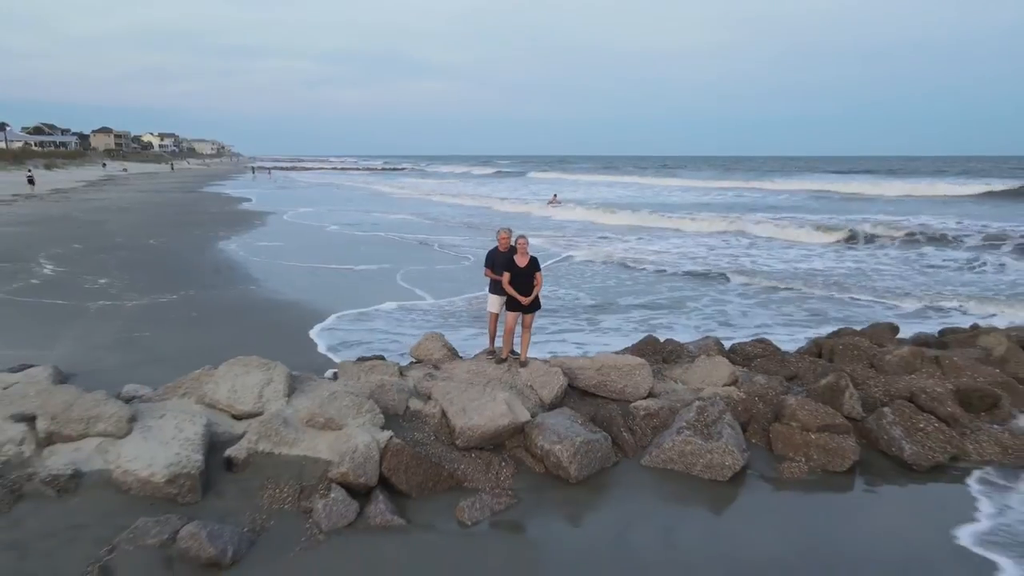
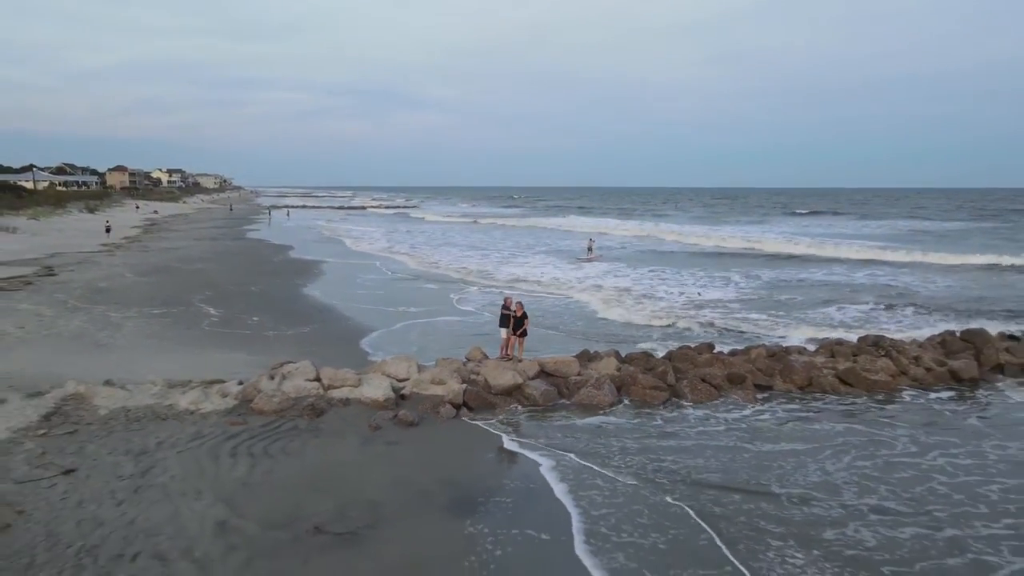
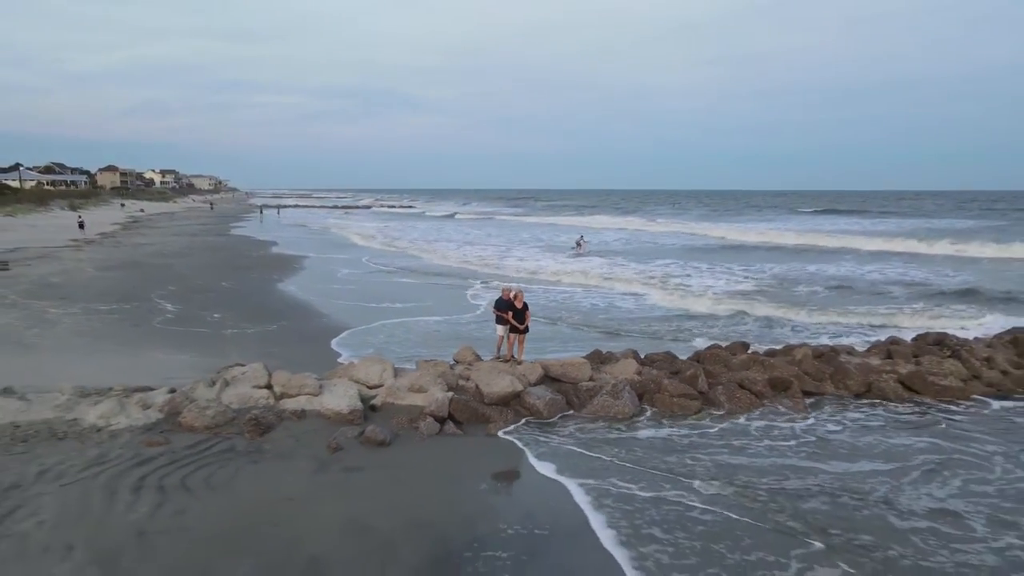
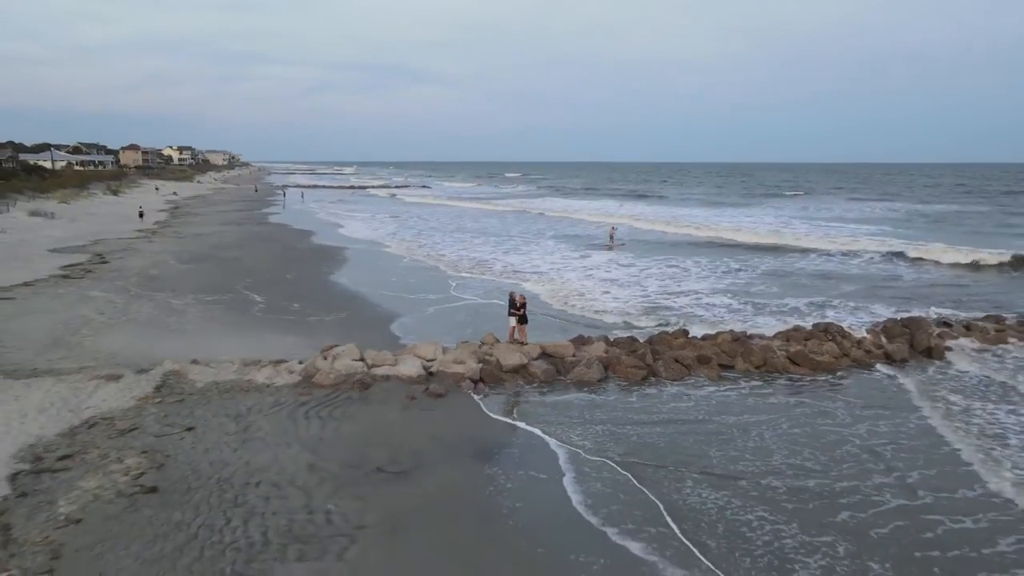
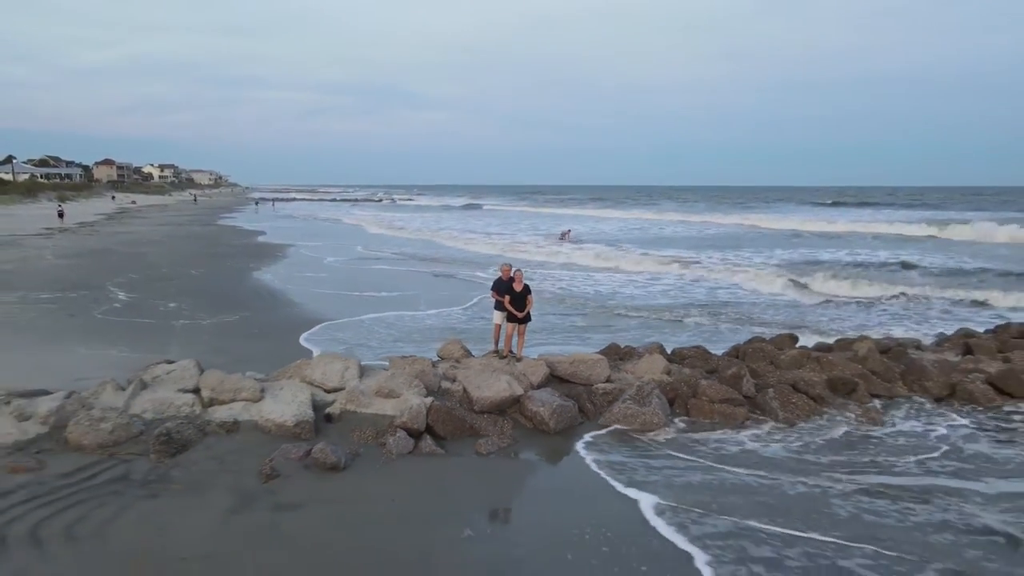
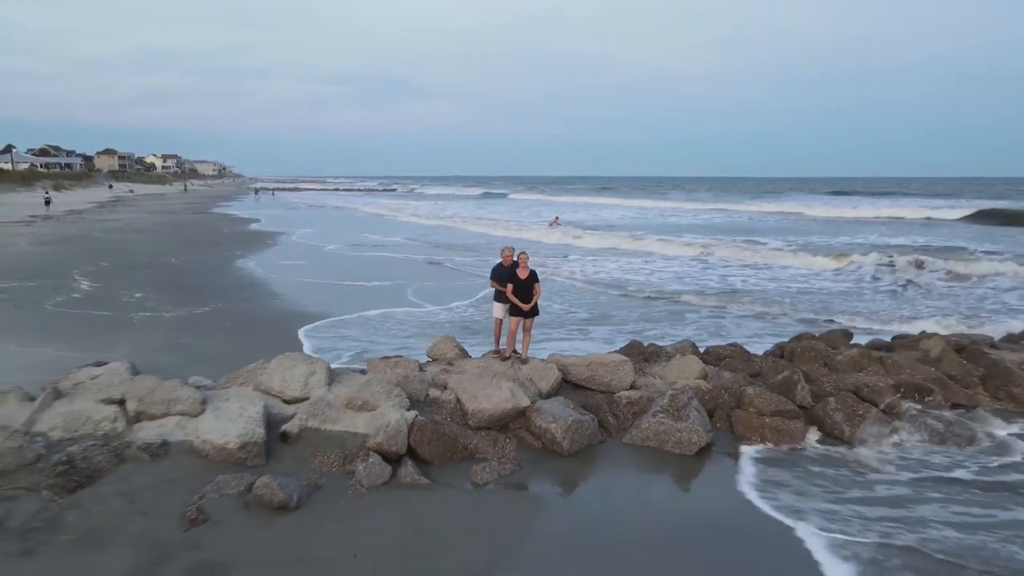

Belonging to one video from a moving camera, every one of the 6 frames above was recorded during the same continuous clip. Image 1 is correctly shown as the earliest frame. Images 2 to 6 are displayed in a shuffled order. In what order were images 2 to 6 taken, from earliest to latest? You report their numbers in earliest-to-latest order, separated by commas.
6, 5, 3, 2, 4
